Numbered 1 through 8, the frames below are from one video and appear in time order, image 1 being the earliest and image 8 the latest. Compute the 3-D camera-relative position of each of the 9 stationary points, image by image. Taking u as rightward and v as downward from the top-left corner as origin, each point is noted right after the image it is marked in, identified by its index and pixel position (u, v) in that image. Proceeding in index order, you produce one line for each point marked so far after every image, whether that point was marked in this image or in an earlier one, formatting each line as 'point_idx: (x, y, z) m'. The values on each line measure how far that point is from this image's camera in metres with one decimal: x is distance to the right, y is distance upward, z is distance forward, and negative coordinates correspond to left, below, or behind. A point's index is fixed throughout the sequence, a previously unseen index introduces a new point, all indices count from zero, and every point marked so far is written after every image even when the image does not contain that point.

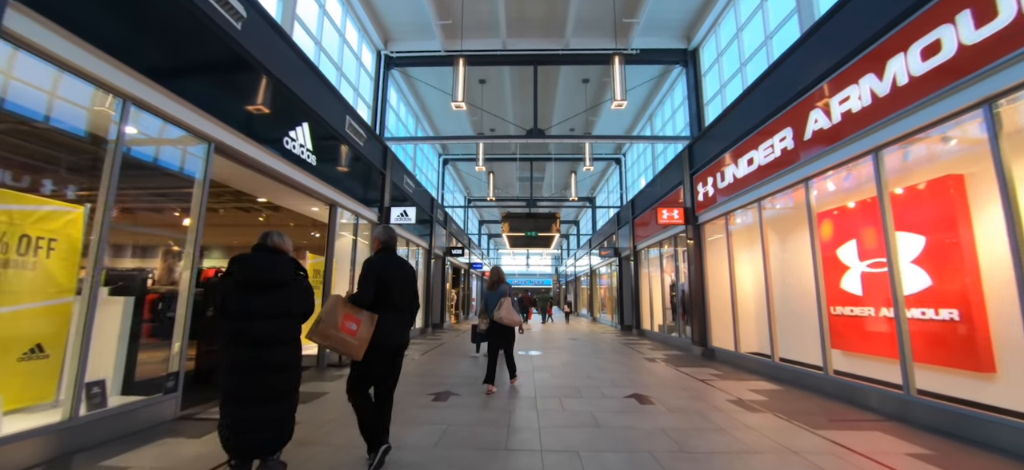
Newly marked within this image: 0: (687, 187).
0: (+3.7, +1.0, +8.2) m
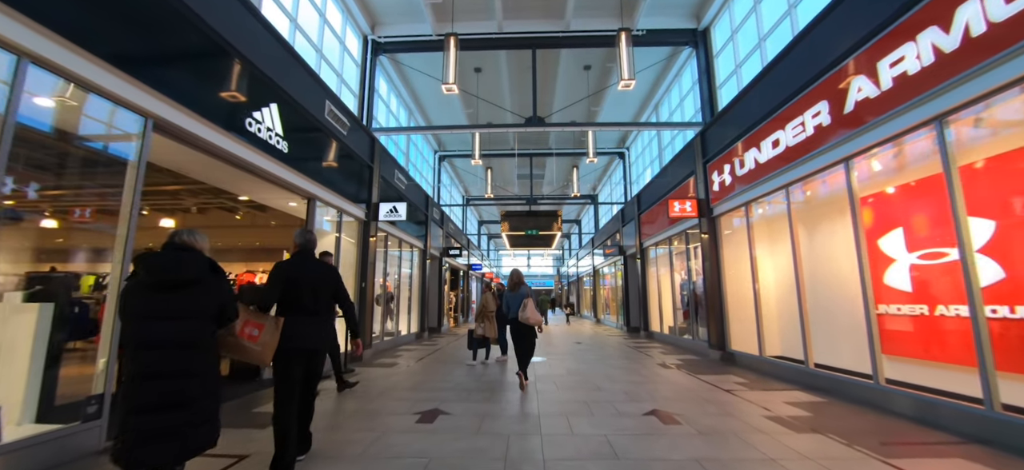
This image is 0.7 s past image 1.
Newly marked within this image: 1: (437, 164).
0: (+3.6, +1.1, +7.6) m
1: (-2.7, +2.6, +14.1) m
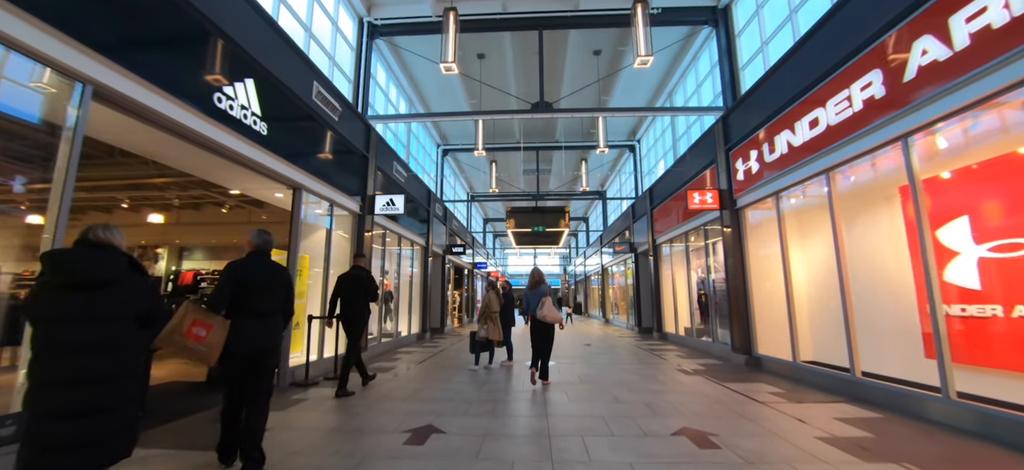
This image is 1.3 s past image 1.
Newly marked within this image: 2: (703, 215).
0: (+3.7, +1.2, +7.0) m
1: (-2.5, +2.7, +13.6) m
2: (+4.0, +0.5, +8.0) m
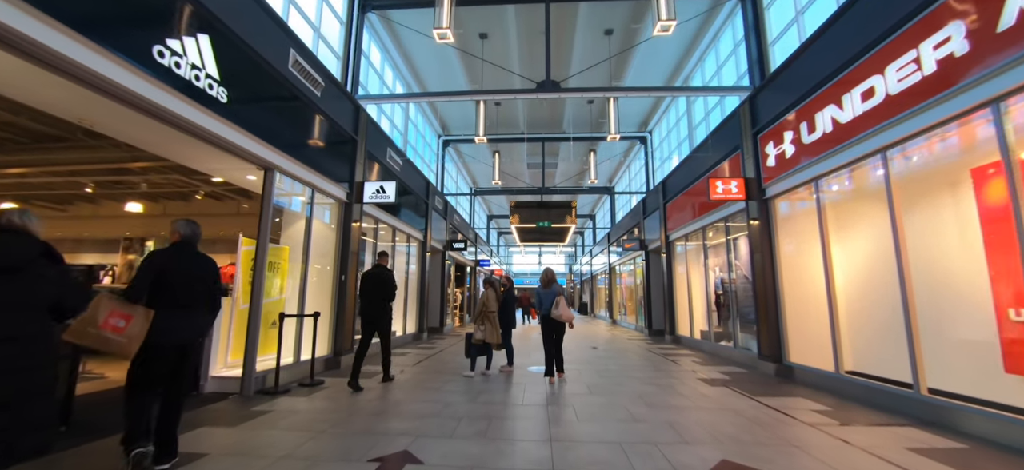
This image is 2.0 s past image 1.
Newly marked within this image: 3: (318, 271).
0: (+3.8, +1.3, +6.3) m
1: (-2.4, +2.8, +13.0) m
2: (+4.1, +0.6, +7.3) m
3: (-2.9, -0.5, +5.8) m
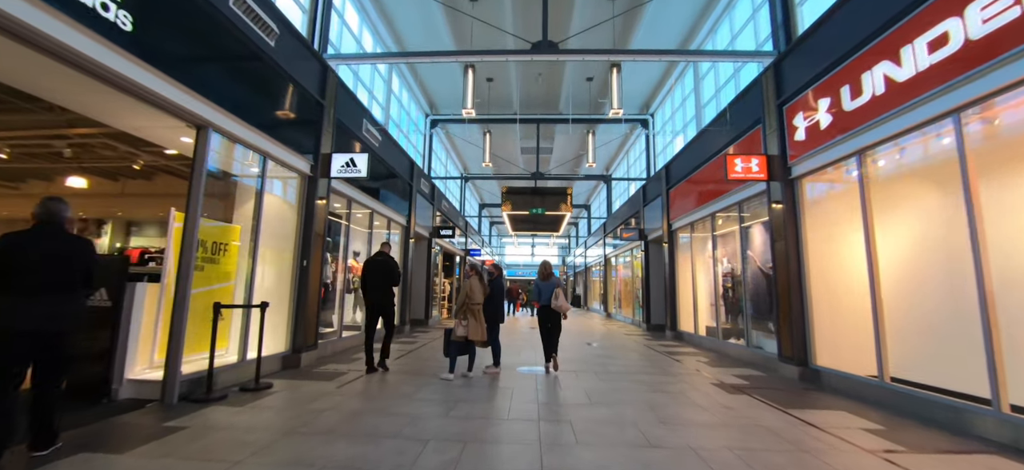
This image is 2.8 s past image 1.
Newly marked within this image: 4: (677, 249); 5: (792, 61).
0: (+3.6, +1.5, +5.5) m
1: (-2.6, +3.3, +12.1) m
2: (+3.9, +0.8, +6.6) m
3: (-3.1, -0.2, +4.9) m
4: (+4.0, -0.3, +9.5) m
5: (+3.7, +2.3, +5.2) m
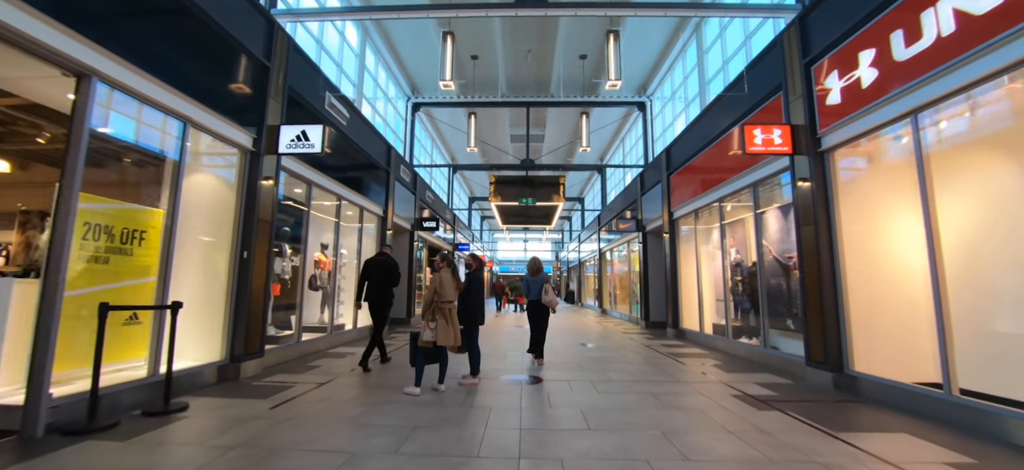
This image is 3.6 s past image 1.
0: (+3.4, +1.7, +4.8) m
1: (-2.9, +3.5, +11.2) m
2: (+3.6, +1.0, +5.9) m
3: (-3.3, -0.1, +4.1) m
4: (+3.7, -0.1, +8.8) m
5: (+3.5, +2.5, +4.4) m
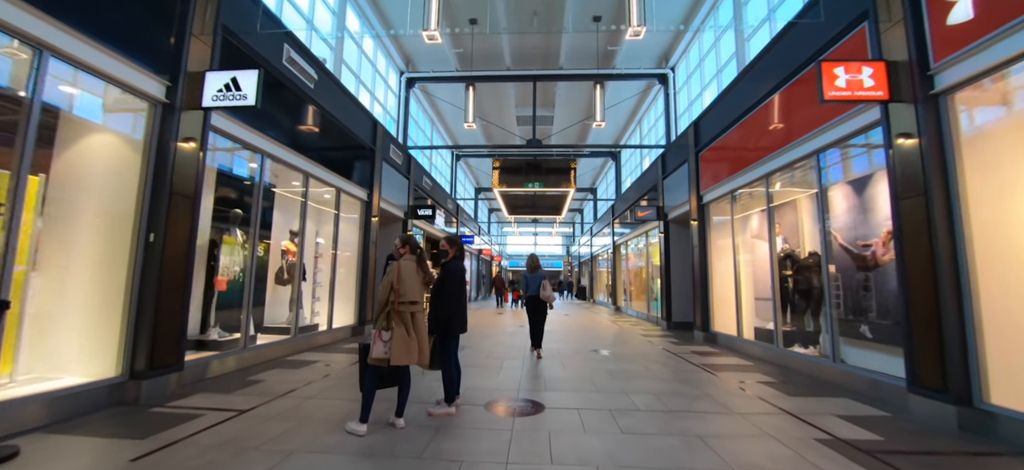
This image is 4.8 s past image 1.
0: (+3.3, +1.9, +3.5) m
1: (-2.8, +3.8, +10.1) m
2: (+3.6, +1.2, +4.6) m
3: (-3.4, +0.1, +3.0) m
4: (+3.8, +0.1, +7.6) m
5: (+3.4, +2.7, +3.2) m
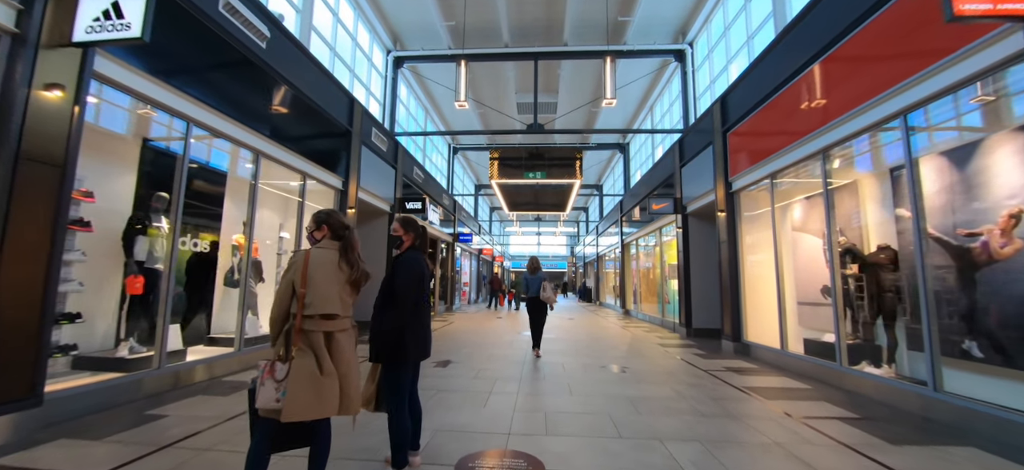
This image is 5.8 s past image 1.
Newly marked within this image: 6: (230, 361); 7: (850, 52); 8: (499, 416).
0: (+3.2, +2.0, +2.5) m
1: (-2.8, +3.8, +9.2) m
2: (+3.5, +1.3, +3.6) m
3: (-3.5, +0.2, +2.1) m
4: (+3.7, +0.2, +6.5) m
5: (+3.4, +2.8, +2.2) m
6: (-3.3, -1.5, +4.7) m
7: (+3.6, +2.0, +4.0) m
8: (-0.1, -1.4, +3.0) m
